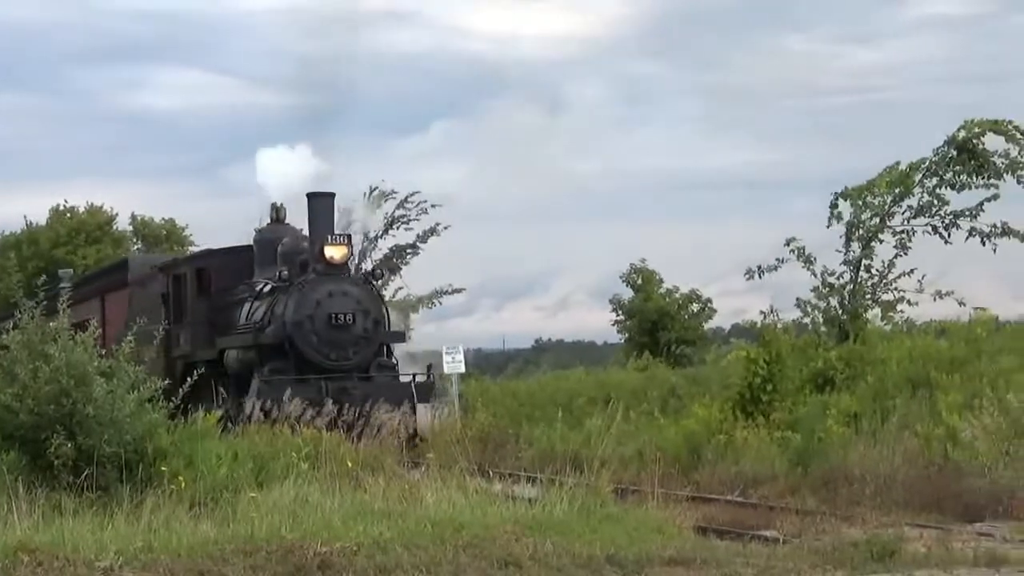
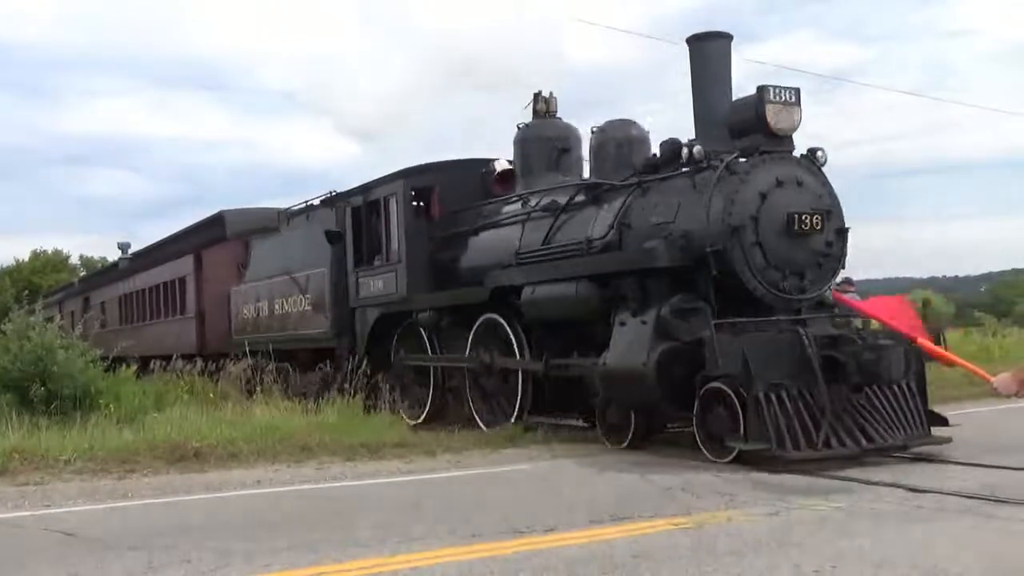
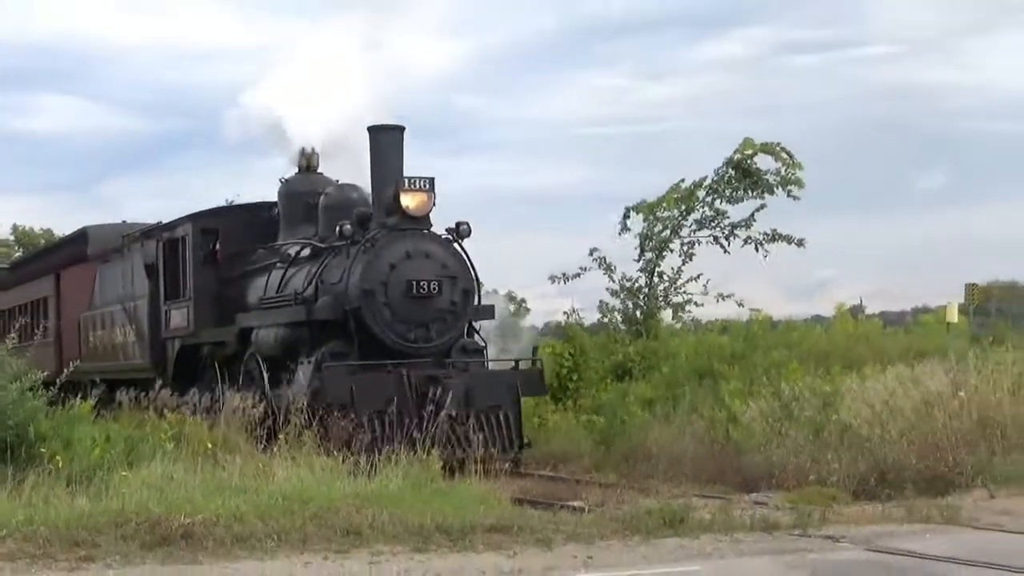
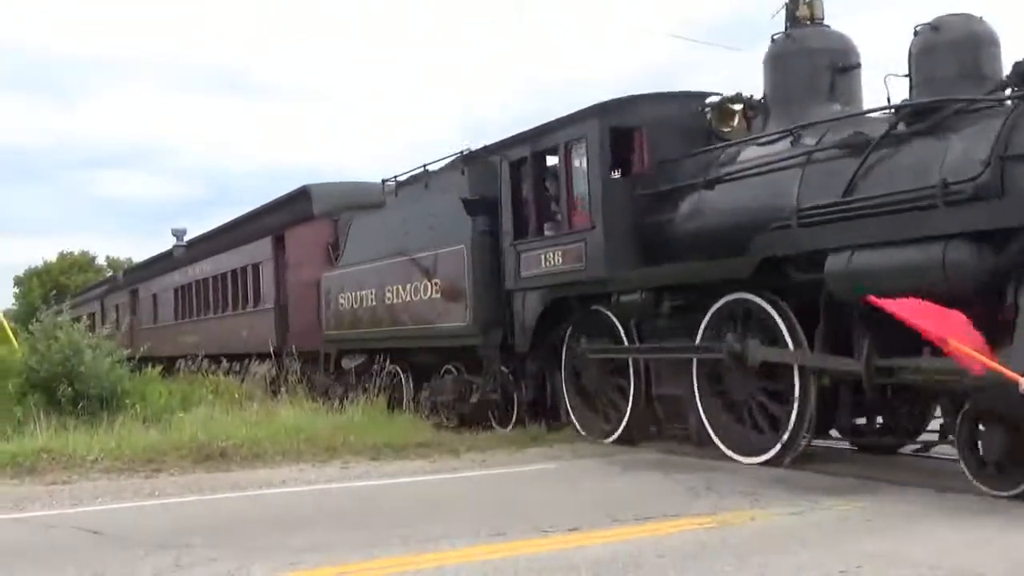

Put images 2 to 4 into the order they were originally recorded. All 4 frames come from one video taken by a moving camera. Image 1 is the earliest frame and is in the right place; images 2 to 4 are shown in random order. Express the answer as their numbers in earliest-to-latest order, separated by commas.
3, 2, 4
